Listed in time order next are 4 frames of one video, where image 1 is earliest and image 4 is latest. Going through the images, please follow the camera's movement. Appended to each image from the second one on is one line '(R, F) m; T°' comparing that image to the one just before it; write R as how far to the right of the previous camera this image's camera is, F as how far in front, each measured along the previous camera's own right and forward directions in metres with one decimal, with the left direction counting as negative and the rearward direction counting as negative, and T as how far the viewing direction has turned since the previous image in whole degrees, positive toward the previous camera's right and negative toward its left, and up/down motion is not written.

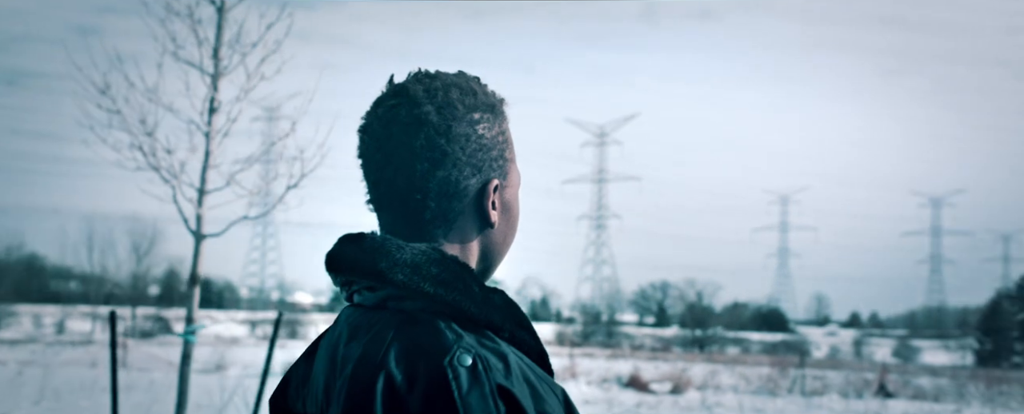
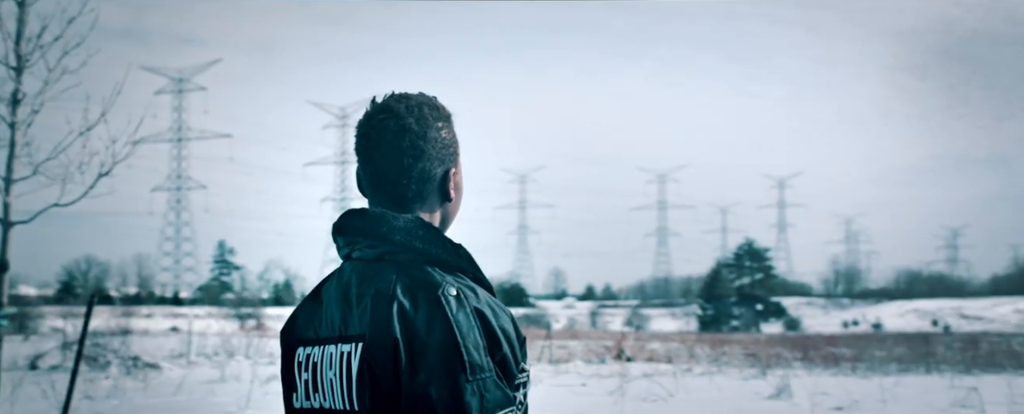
(-0.2, -0.5) m; +10°
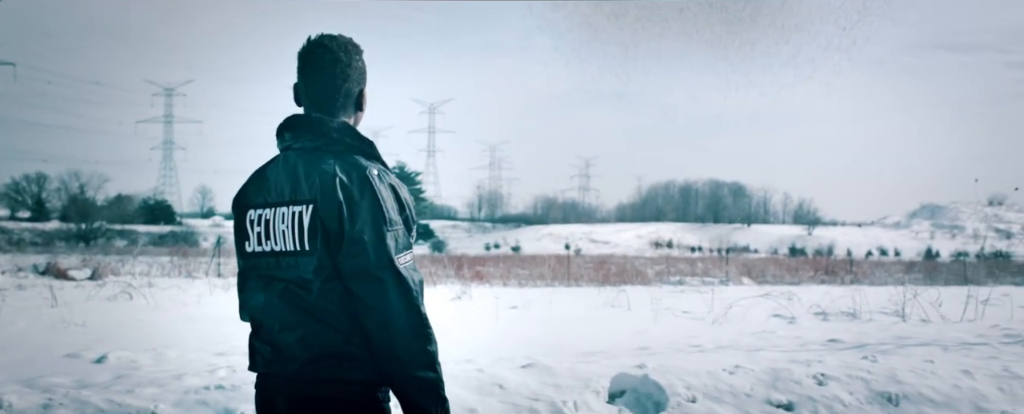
(+0.2, -0.7) m; +2°
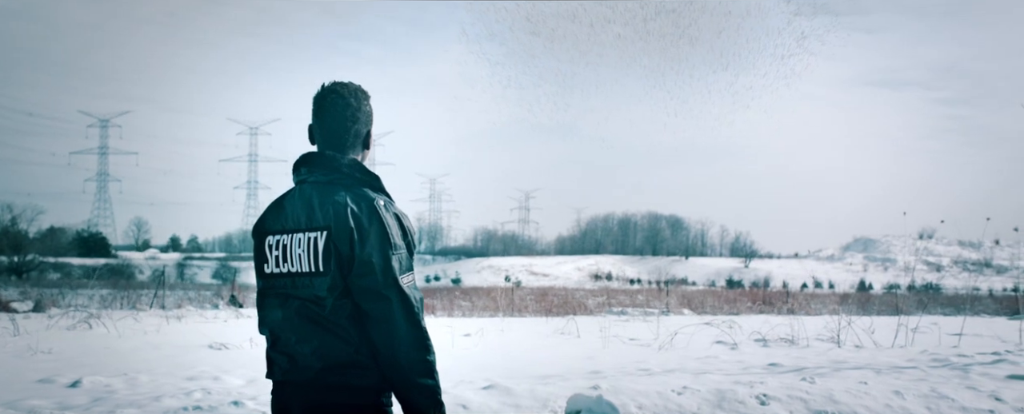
(-0.1, -0.3) m; +4°
